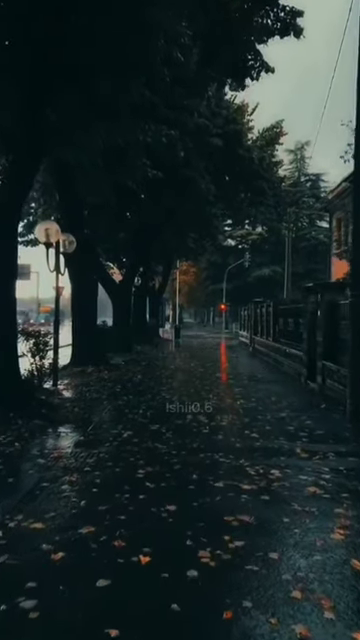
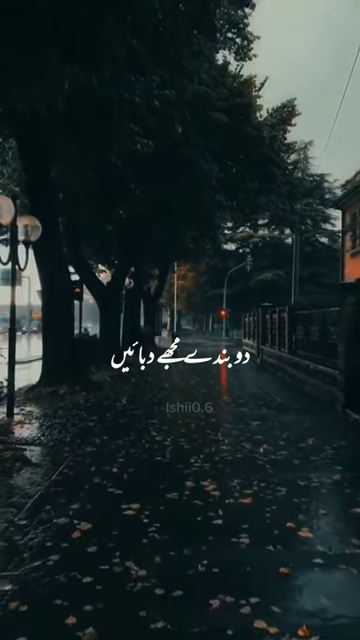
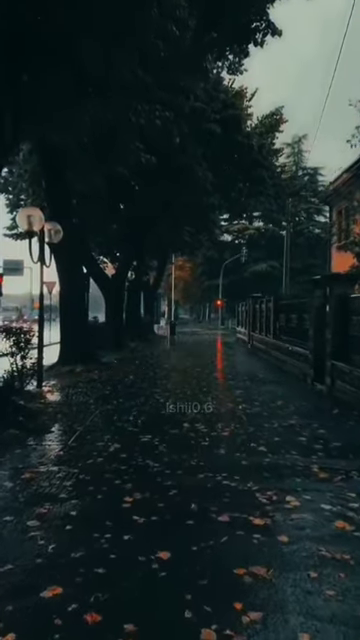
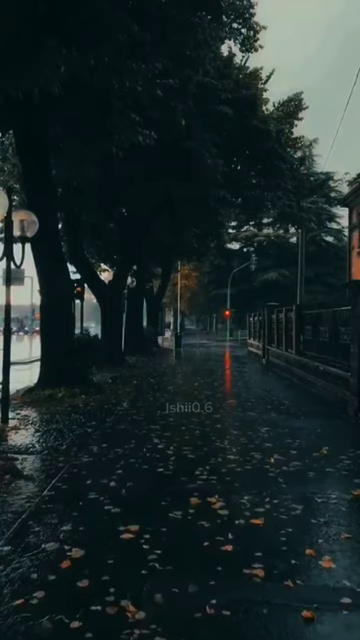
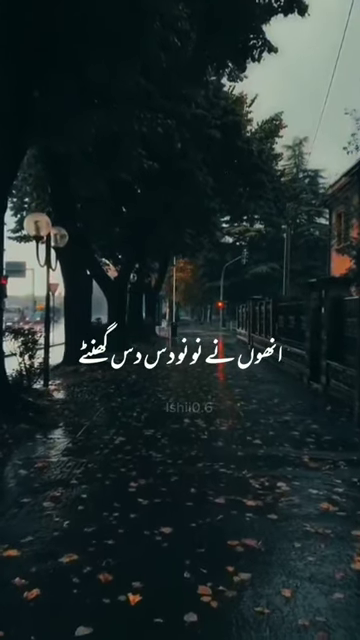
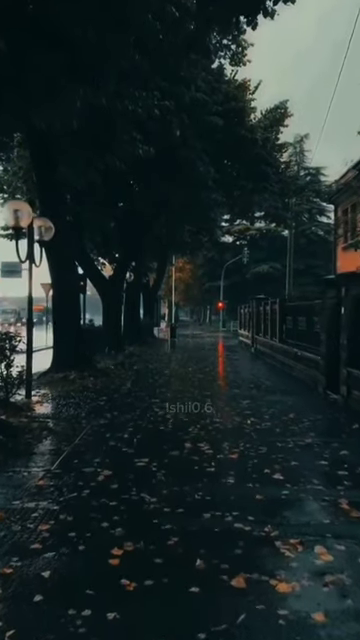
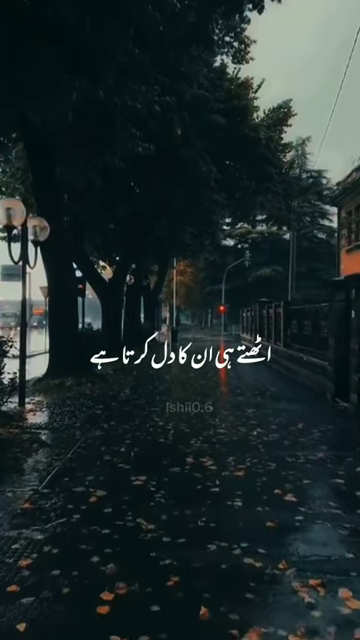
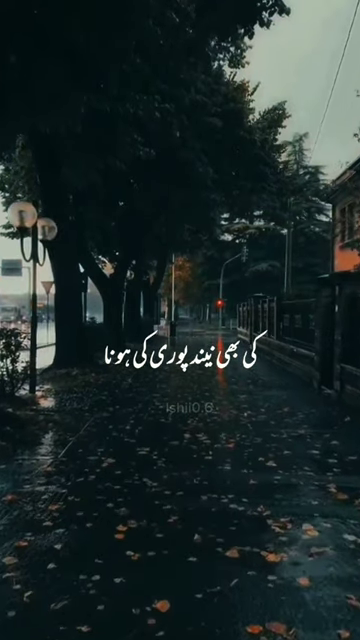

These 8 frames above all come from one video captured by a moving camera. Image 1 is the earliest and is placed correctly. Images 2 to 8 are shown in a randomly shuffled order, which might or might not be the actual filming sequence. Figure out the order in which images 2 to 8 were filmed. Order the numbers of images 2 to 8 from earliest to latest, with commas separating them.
5, 3, 8, 6, 7, 2, 4
